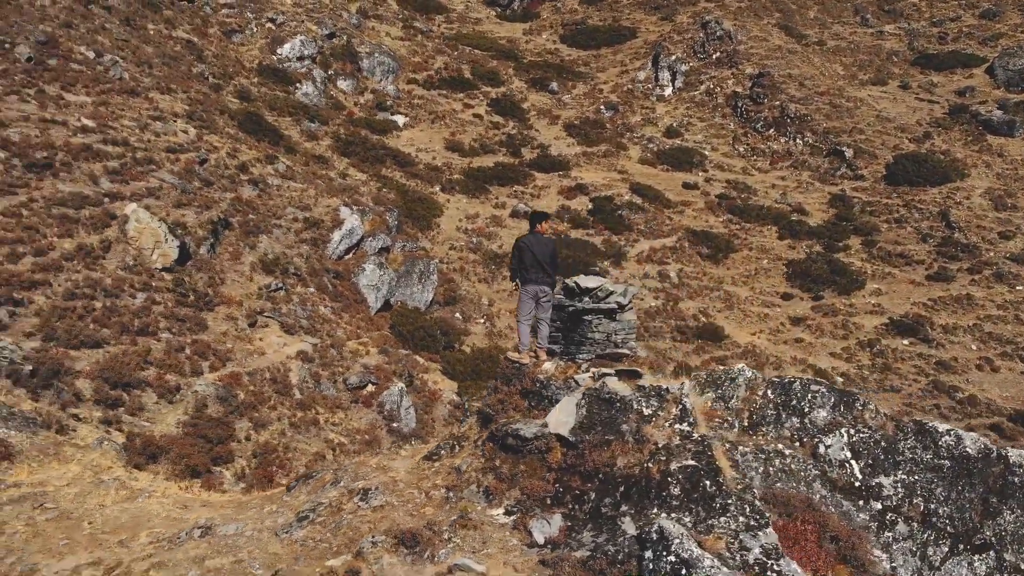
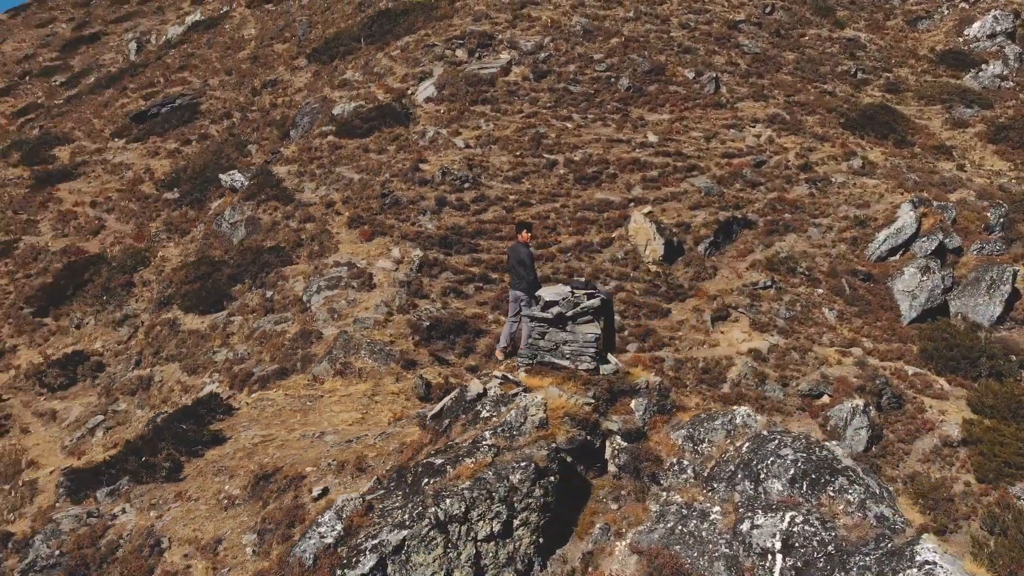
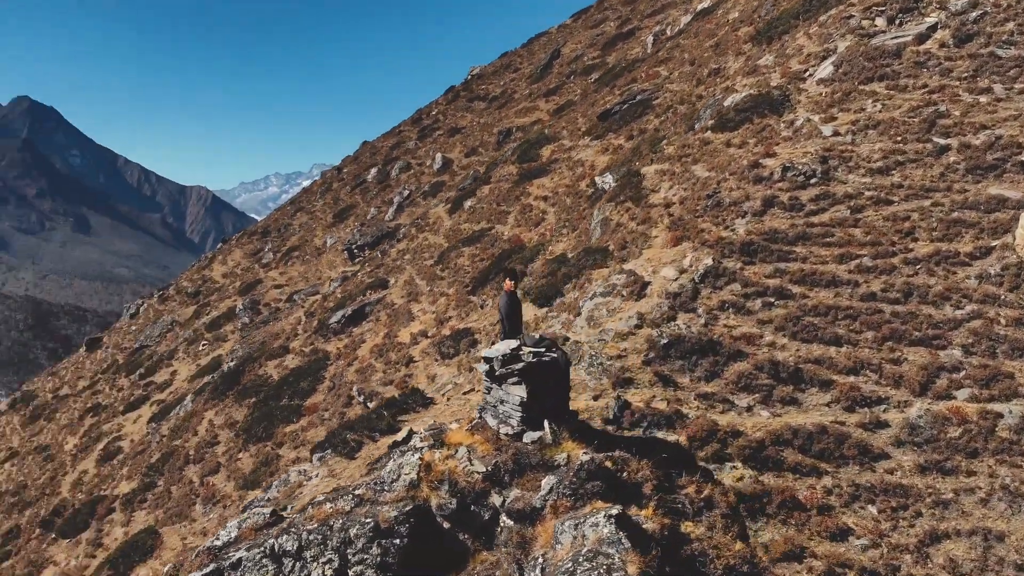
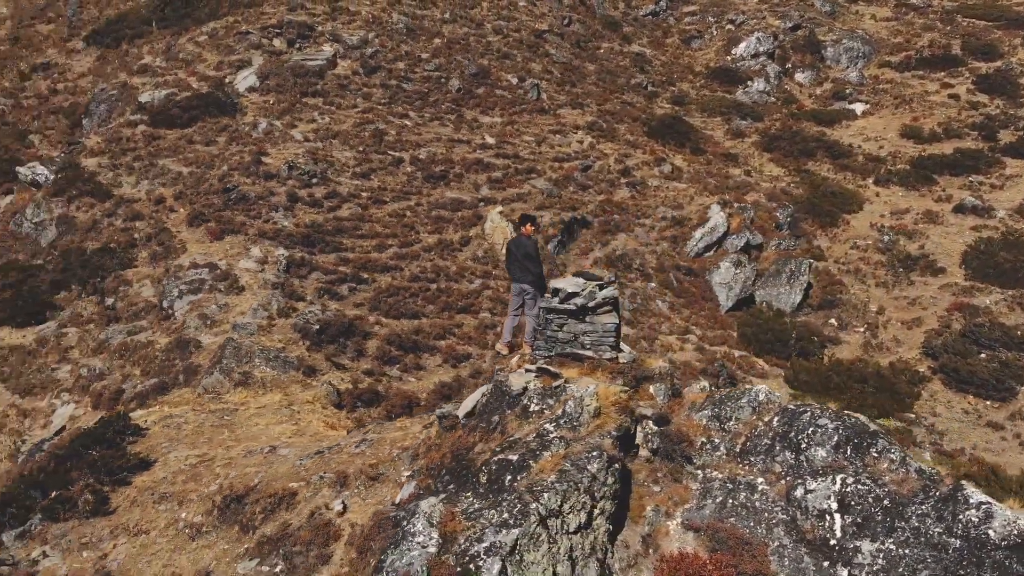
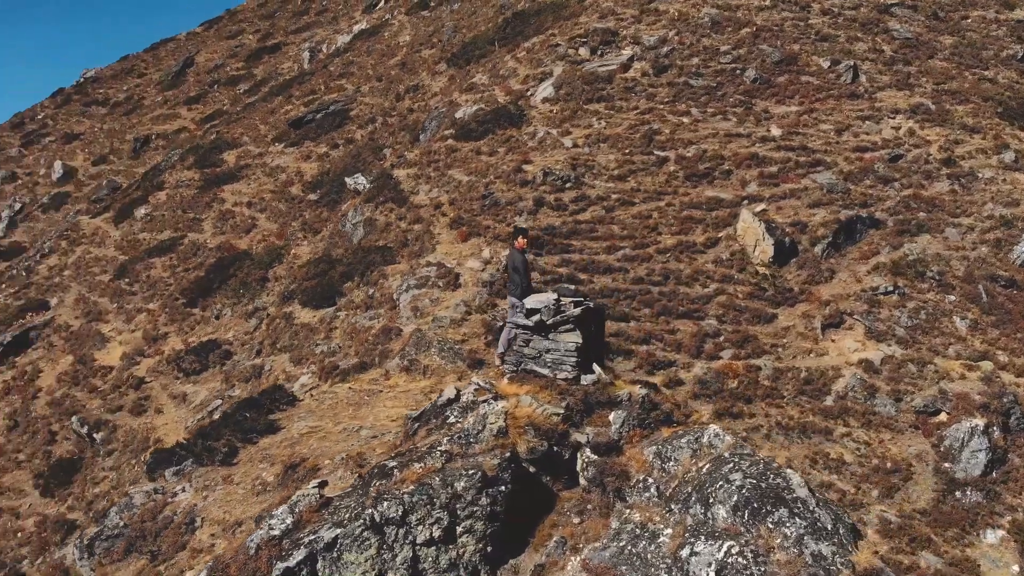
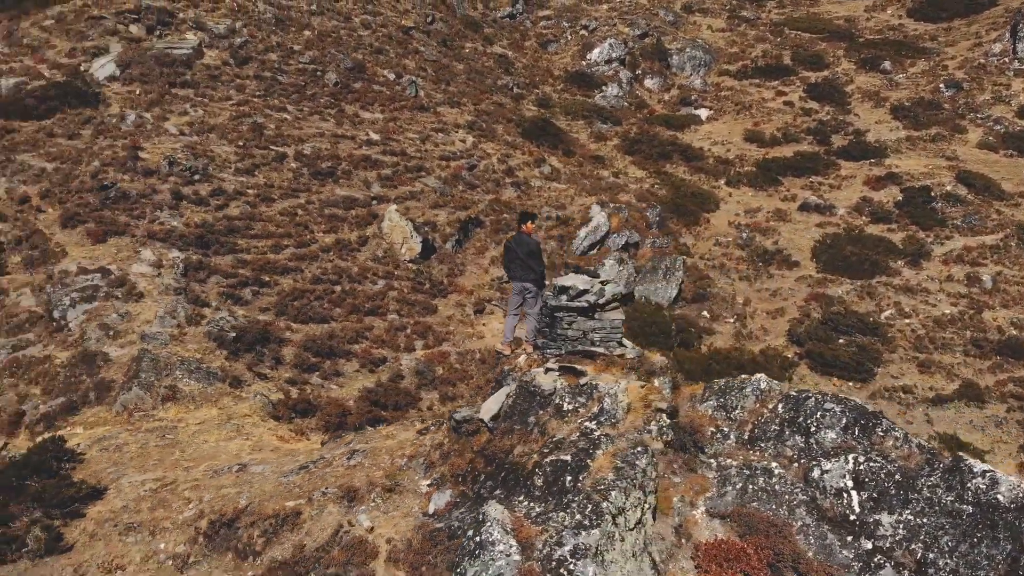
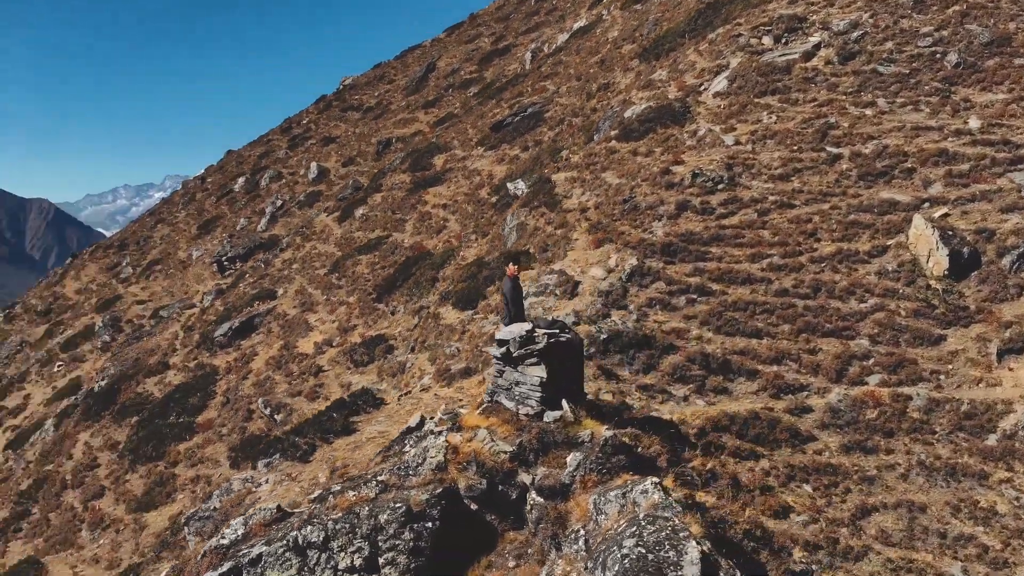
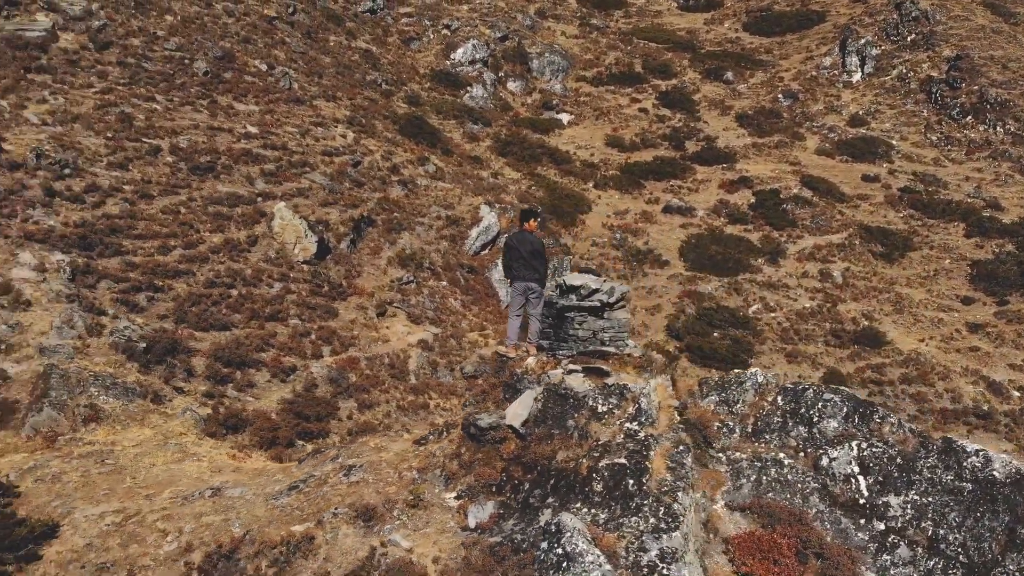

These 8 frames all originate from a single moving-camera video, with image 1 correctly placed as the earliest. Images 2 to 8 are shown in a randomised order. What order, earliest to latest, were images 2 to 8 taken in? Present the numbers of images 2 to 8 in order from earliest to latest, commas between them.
8, 6, 4, 2, 5, 7, 3
